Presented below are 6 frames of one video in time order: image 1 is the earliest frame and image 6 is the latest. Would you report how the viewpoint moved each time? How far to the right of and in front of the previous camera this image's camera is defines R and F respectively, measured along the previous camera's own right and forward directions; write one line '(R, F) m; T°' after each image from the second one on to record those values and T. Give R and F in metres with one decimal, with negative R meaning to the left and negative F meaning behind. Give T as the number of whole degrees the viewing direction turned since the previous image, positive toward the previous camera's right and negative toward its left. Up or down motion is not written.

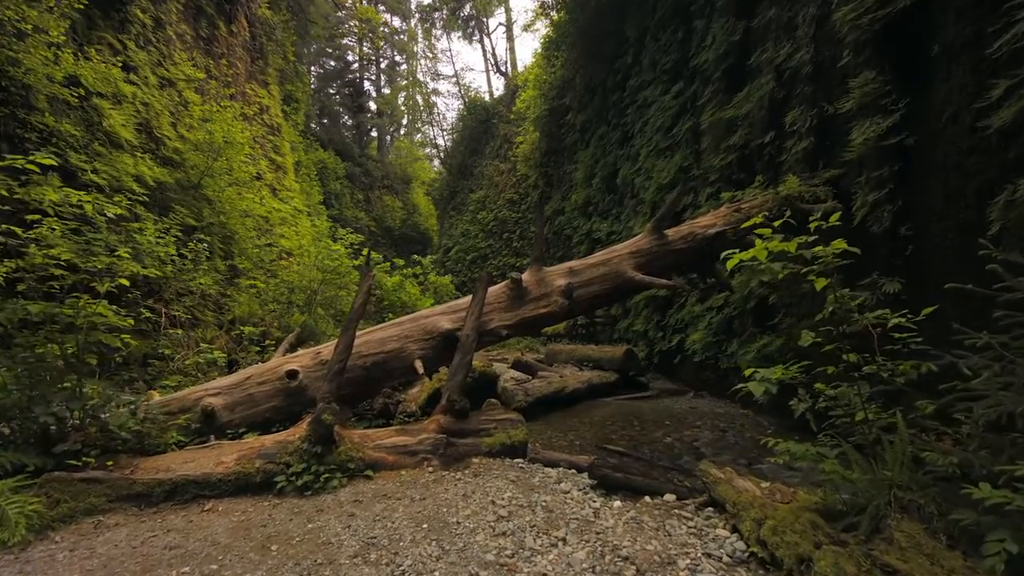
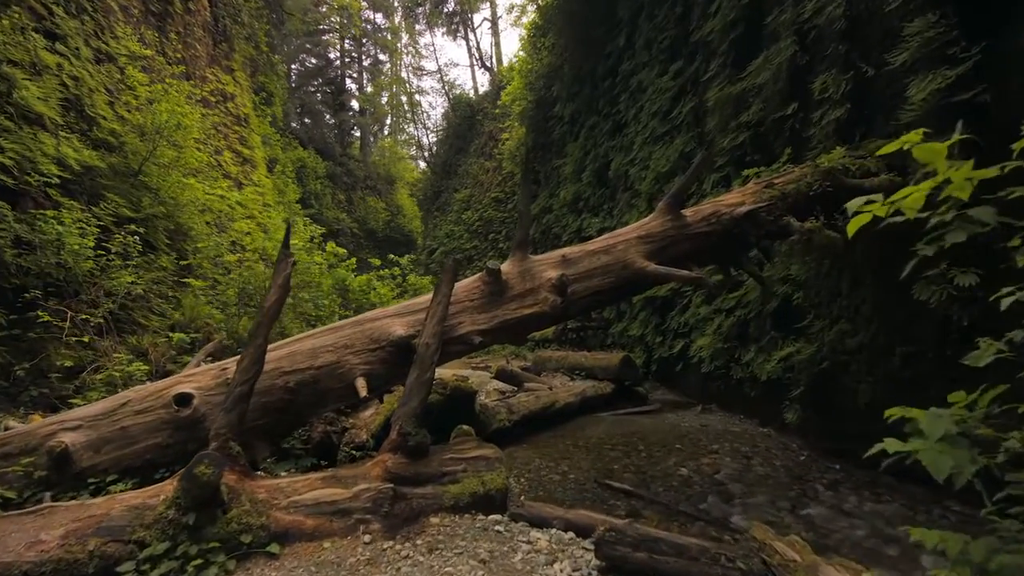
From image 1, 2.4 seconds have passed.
(+0.1, +1.0) m; +1°
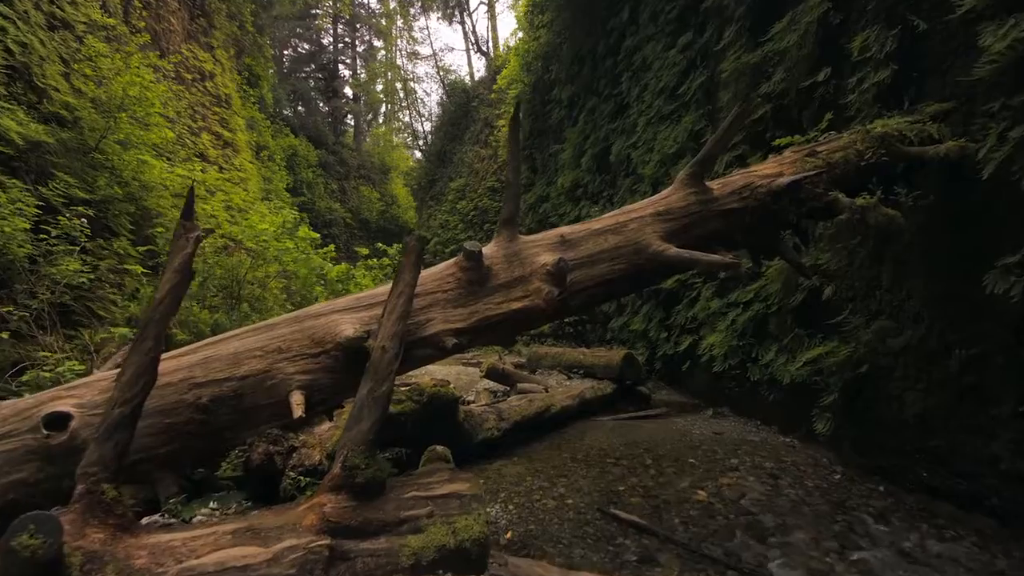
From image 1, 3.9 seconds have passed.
(+0.1, +0.7) m; 0°
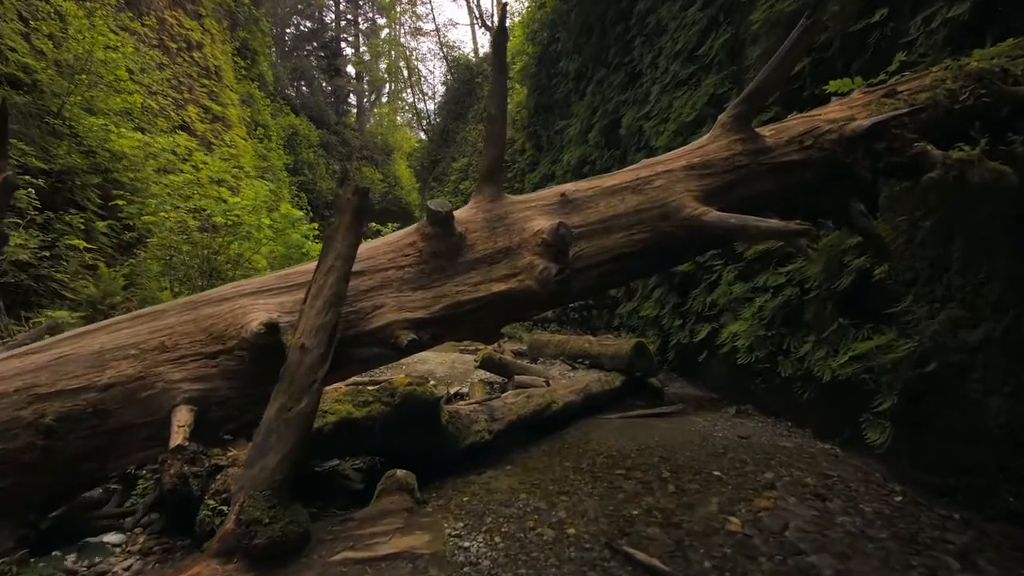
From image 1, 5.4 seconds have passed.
(+0.1, +0.7) m; -1°
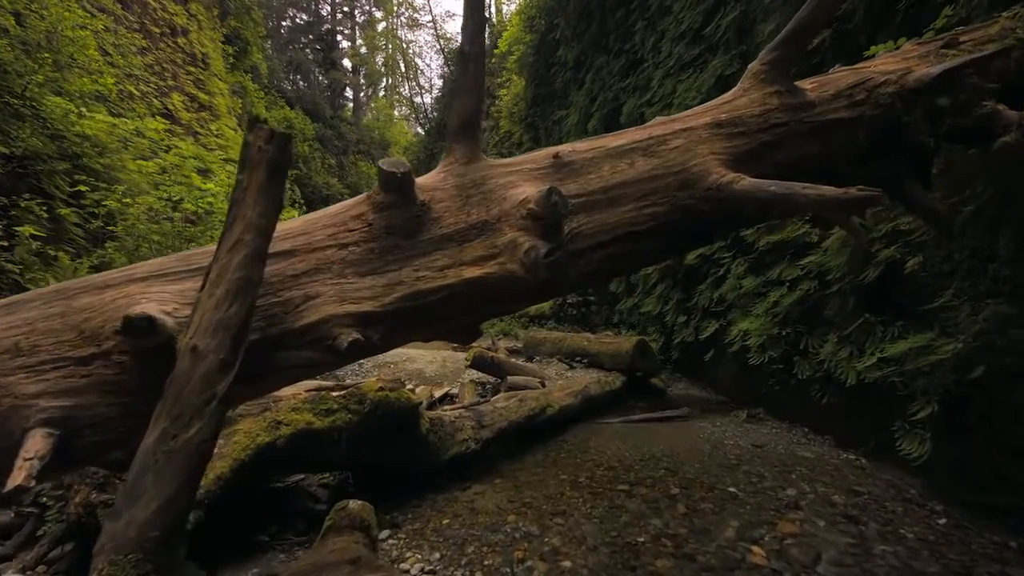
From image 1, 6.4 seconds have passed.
(+0.1, +0.4) m; 0°
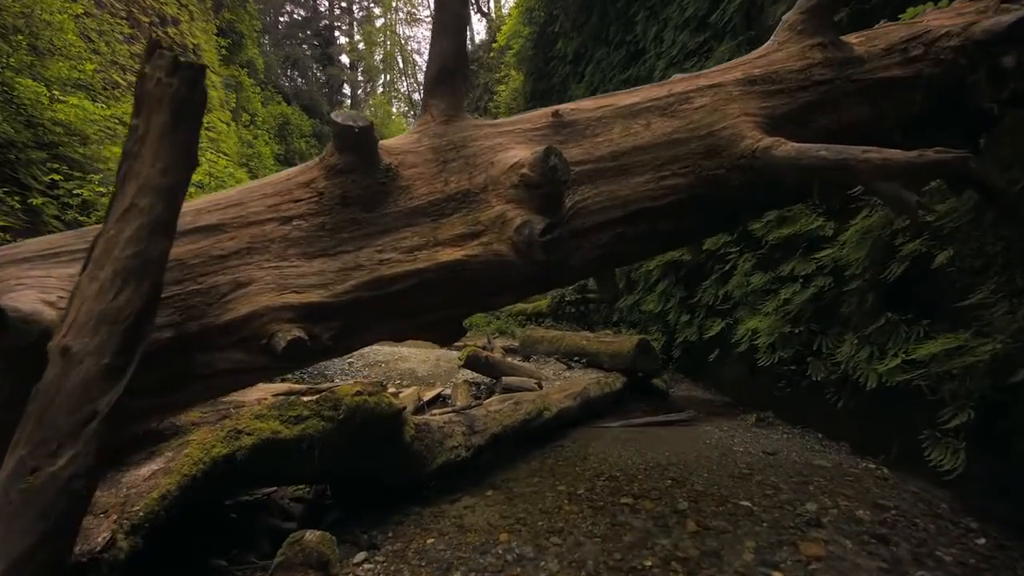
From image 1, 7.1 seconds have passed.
(0.0, +0.3) m; 0°
